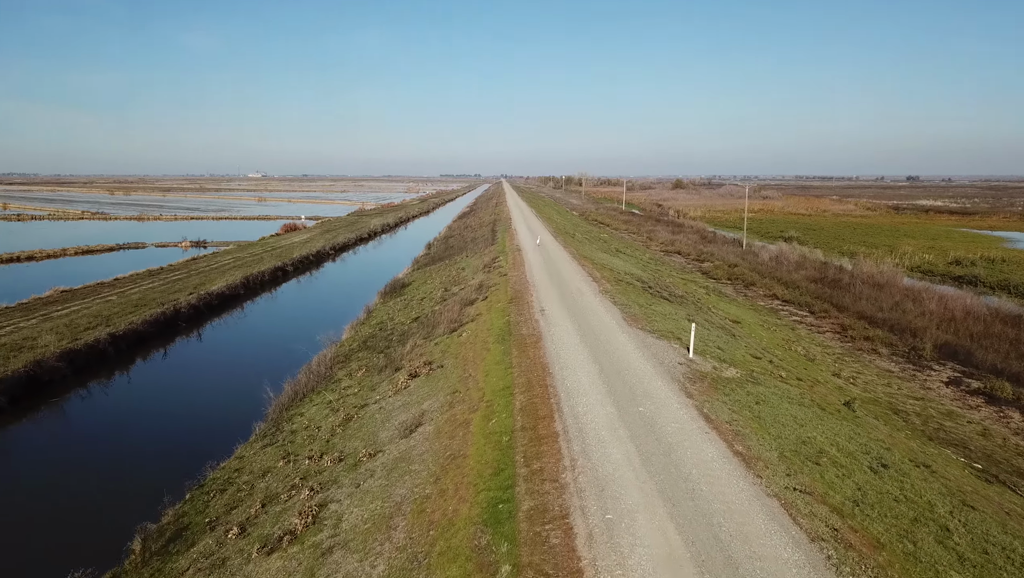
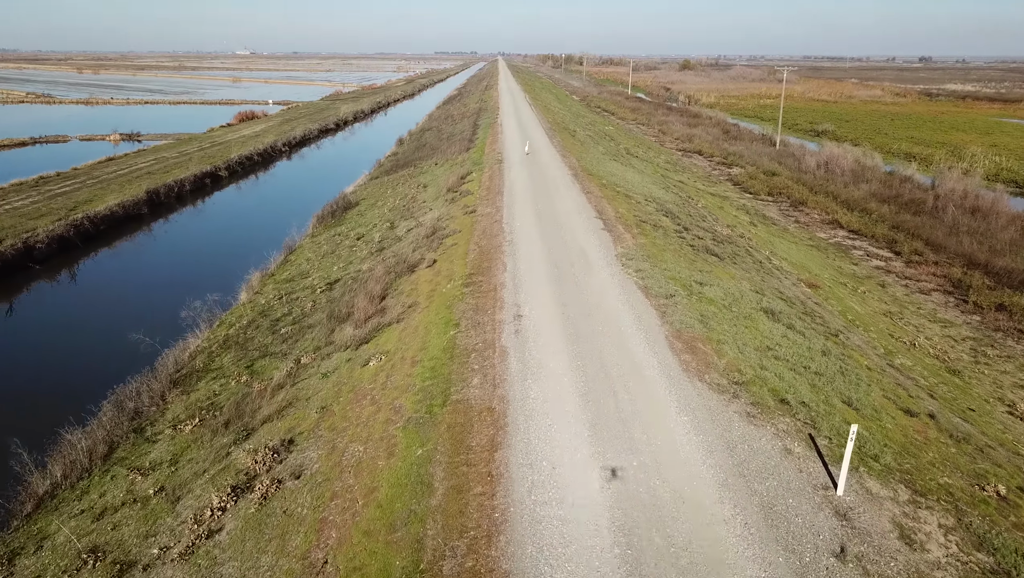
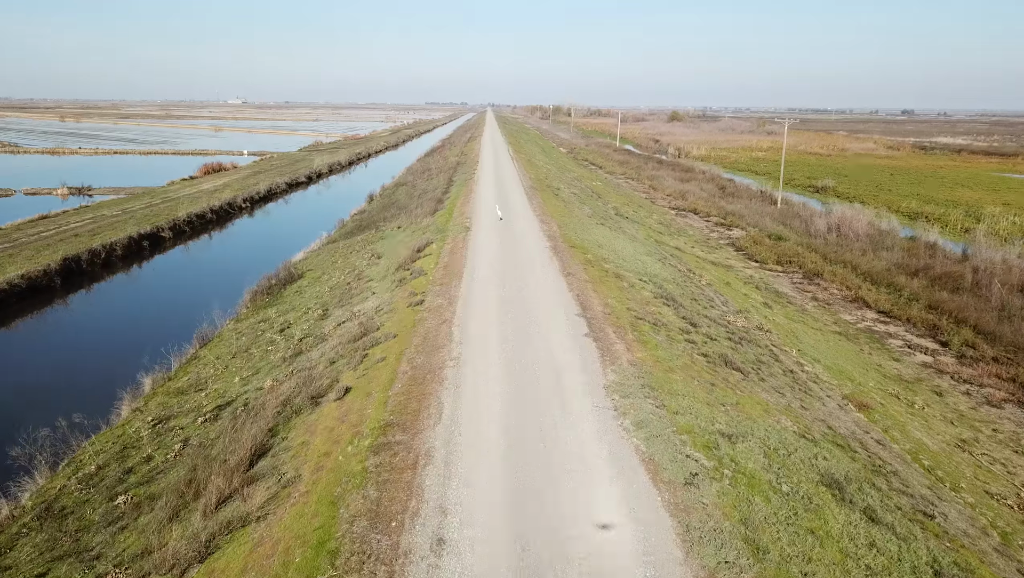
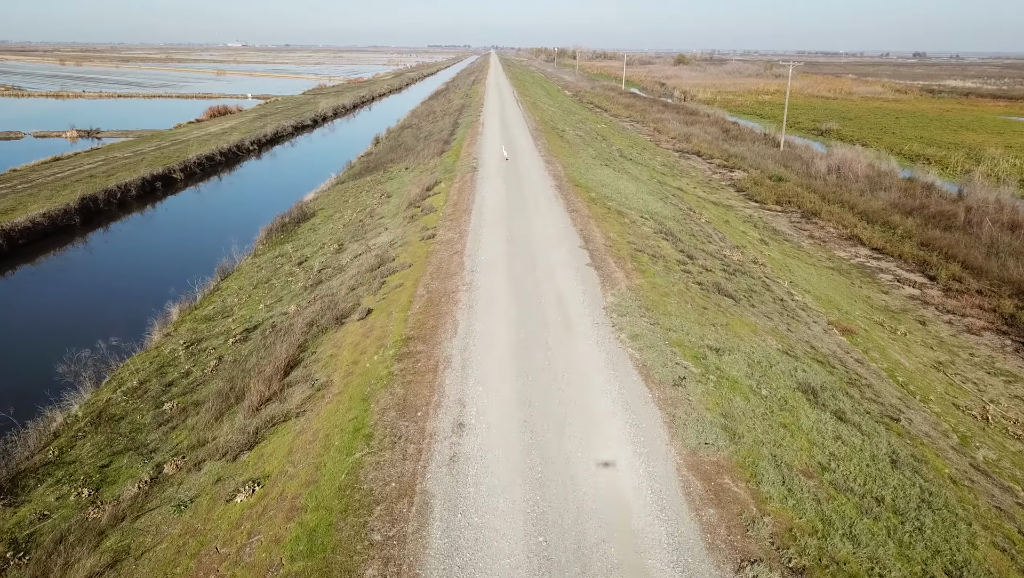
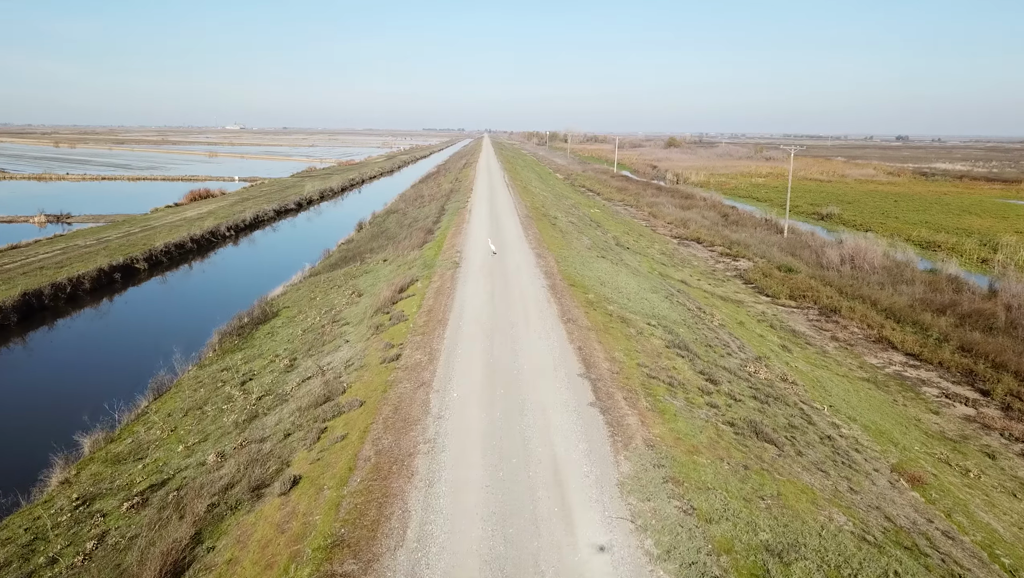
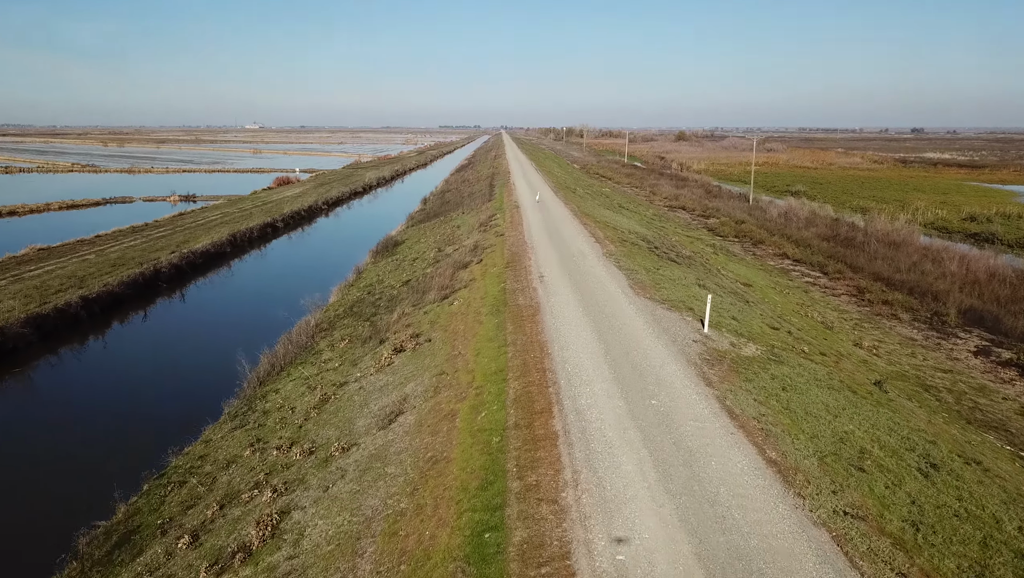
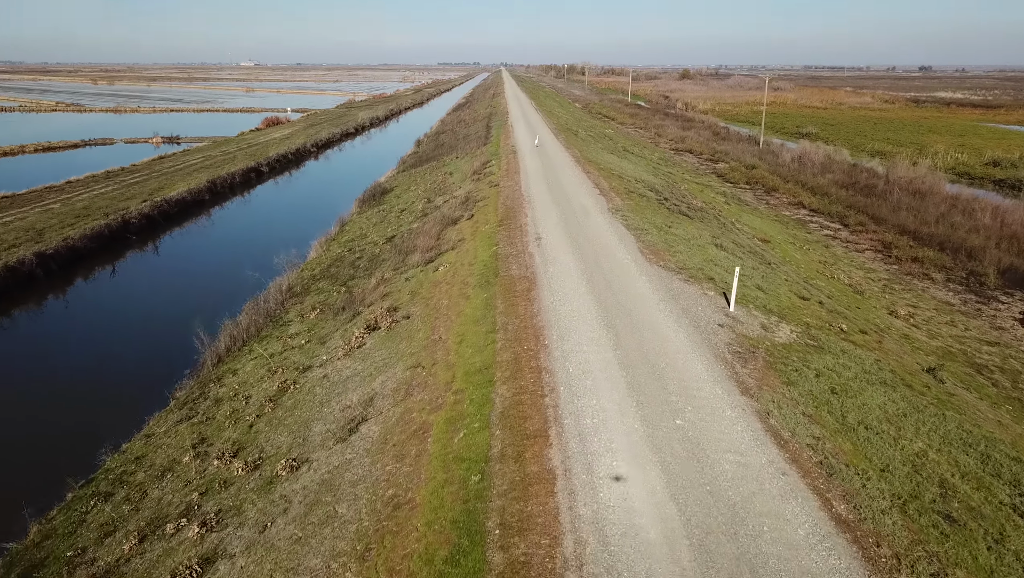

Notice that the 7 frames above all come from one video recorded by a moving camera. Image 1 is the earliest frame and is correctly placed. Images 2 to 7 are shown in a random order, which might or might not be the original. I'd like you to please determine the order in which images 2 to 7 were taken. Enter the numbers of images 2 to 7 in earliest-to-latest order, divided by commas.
6, 7, 2, 4, 3, 5
